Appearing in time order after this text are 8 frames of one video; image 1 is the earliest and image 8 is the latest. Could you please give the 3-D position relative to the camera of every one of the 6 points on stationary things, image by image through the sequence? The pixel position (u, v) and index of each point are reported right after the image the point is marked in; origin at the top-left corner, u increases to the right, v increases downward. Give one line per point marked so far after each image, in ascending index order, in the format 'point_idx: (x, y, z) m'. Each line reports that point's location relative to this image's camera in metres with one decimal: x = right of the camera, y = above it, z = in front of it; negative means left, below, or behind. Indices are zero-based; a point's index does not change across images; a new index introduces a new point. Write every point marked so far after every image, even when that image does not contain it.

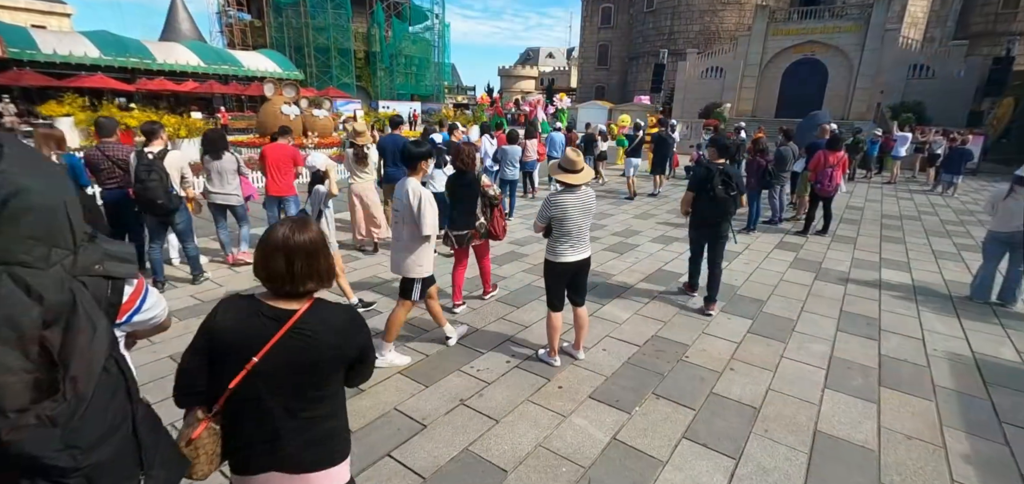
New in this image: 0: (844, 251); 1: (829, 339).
0: (+4.8, -0.1, +6.9) m
1: (+2.7, -0.8, +4.1) m
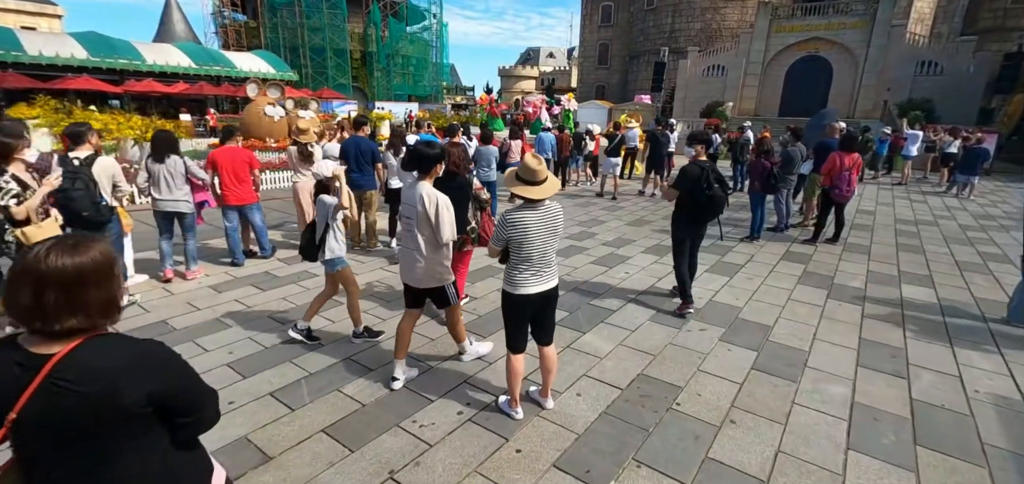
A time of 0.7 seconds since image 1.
0: (+4.5, -0.3, +6.3) m
1: (+2.4, -1.0, +3.5) m
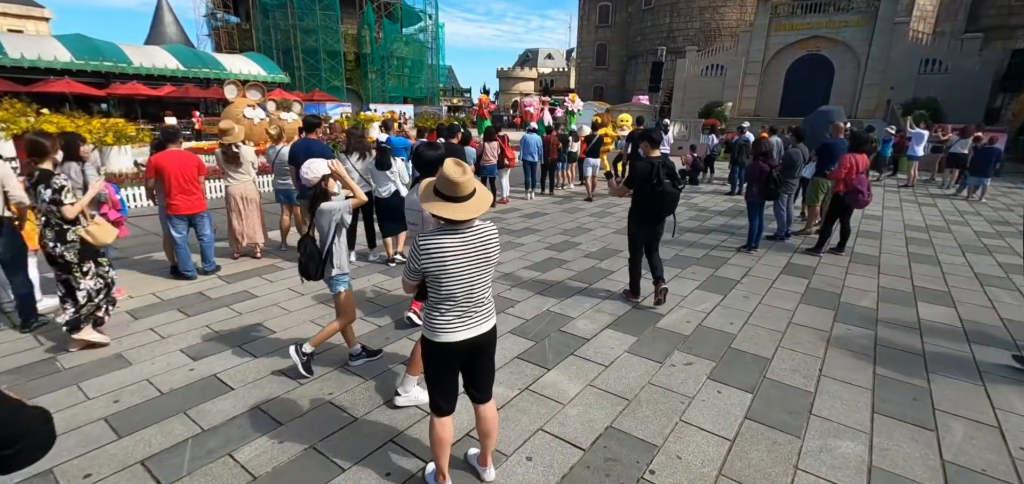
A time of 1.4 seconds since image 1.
0: (+4.2, -0.4, +5.6) m
1: (+2.1, -1.1, +2.8) m
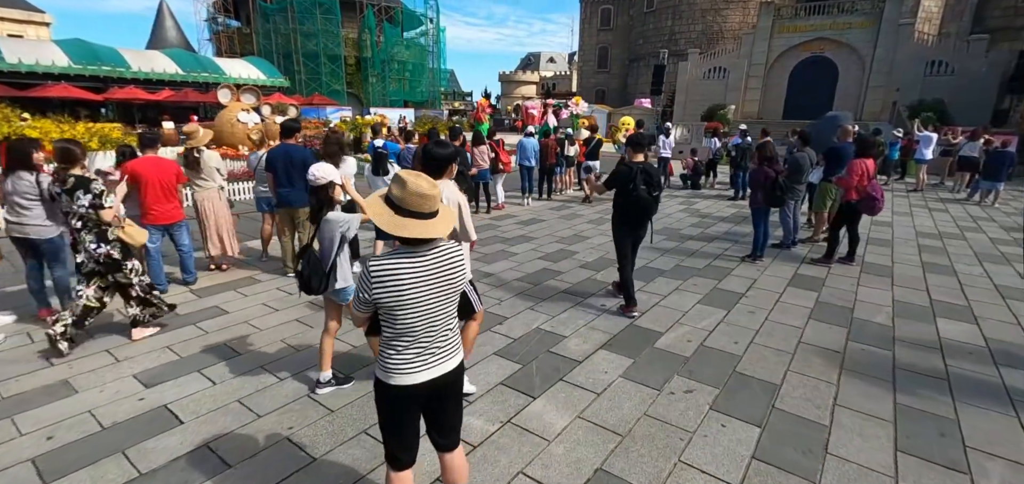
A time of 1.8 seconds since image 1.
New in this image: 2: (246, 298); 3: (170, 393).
0: (+4.1, -0.5, +5.3) m
1: (+2.0, -1.2, +2.5) m
2: (-2.7, -0.6, +4.8) m
3: (-2.2, -1.0, +3.1) m
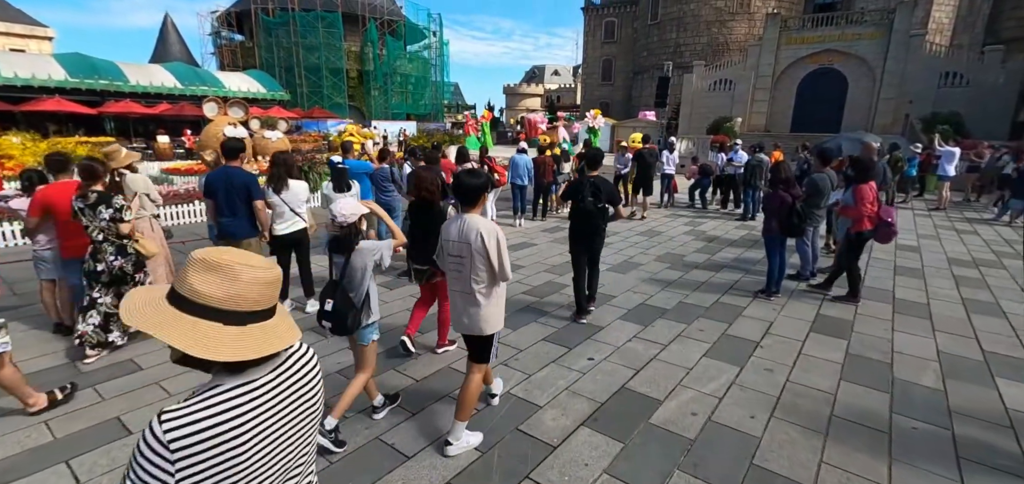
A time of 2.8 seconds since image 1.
0: (+3.8, -0.9, +4.5) m
1: (+1.7, -1.5, +1.7) m
2: (-2.9, -0.9, +4.1) m
3: (-2.5, -1.3, +2.4) m
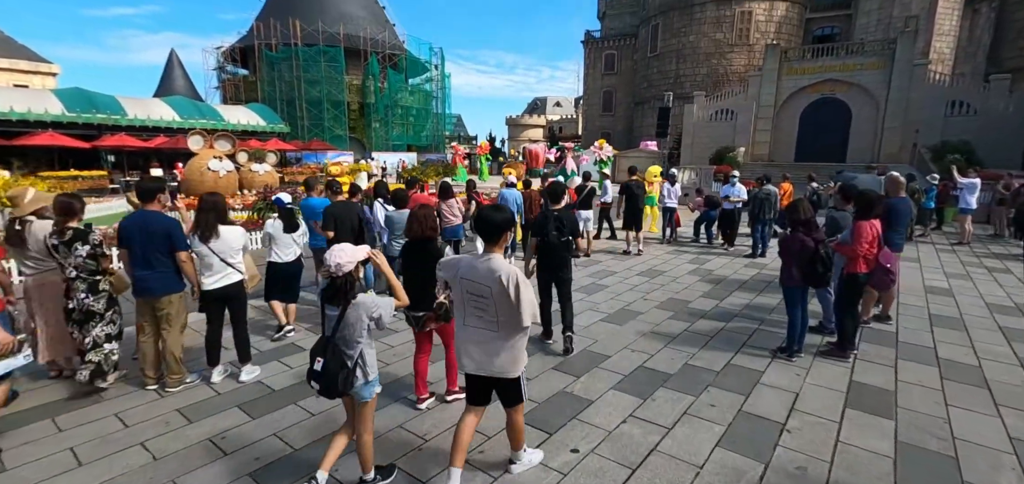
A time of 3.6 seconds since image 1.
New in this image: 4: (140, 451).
0: (+3.6, -1.3, +3.7) m
1: (+1.4, -1.8, +0.9) m
2: (-3.1, -1.3, +3.3) m
3: (-2.7, -1.6, +1.6) m
4: (-2.5, -1.4, +3.2) m
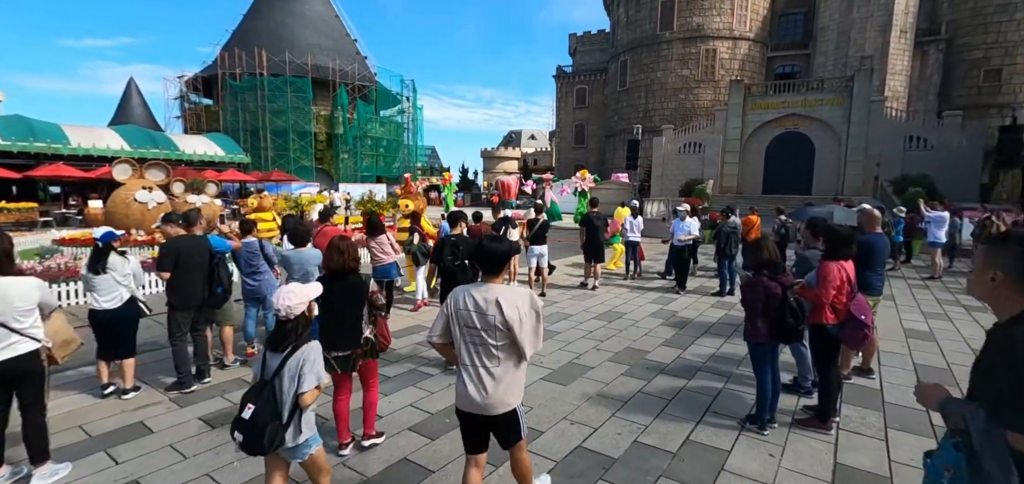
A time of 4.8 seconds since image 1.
0: (+2.9, -1.6, +2.8) m
1: (+0.9, -1.9, -0.1) m
2: (-3.8, -1.6, +2.2) m
3: (-3.3, -1.8, +0.5) m
4: (-3.1, -1.7, +2.1) m
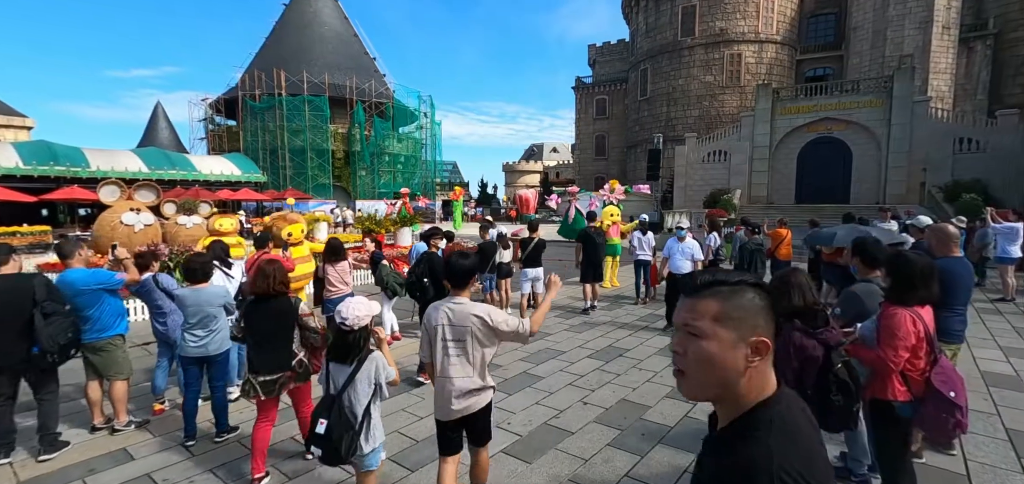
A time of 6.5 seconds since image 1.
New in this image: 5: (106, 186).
0: (+2.4, -1.8, +1.6) m
1: (+0.2, -2.0, -1.3) m
2: (-4.3, -1.9, +1.3) m
3: (-3.9, -2.0, -0.5) m
4: (-3.7, -1.9, +1.1) m
5: (-10.7, +1.5, +12.8) m
